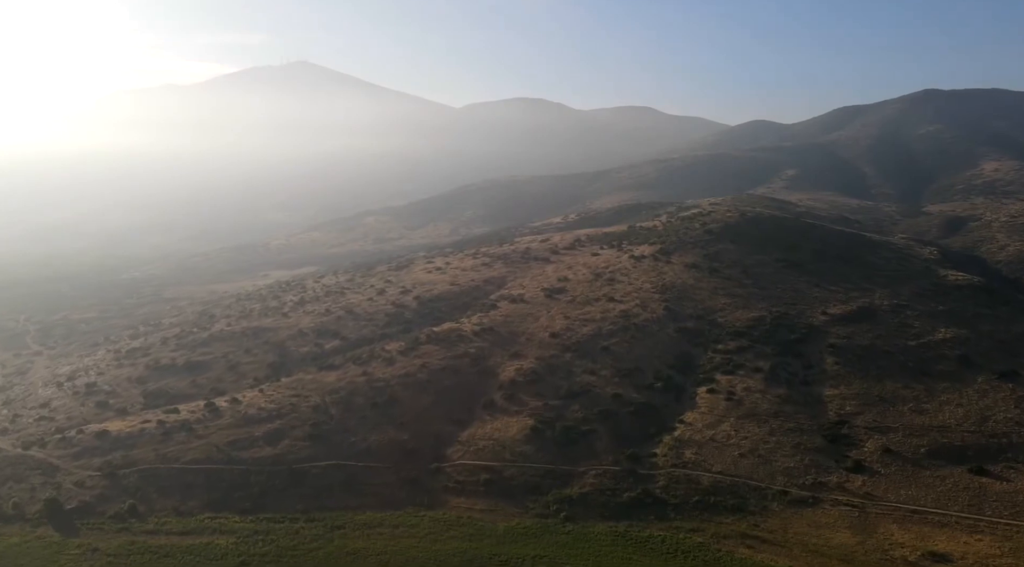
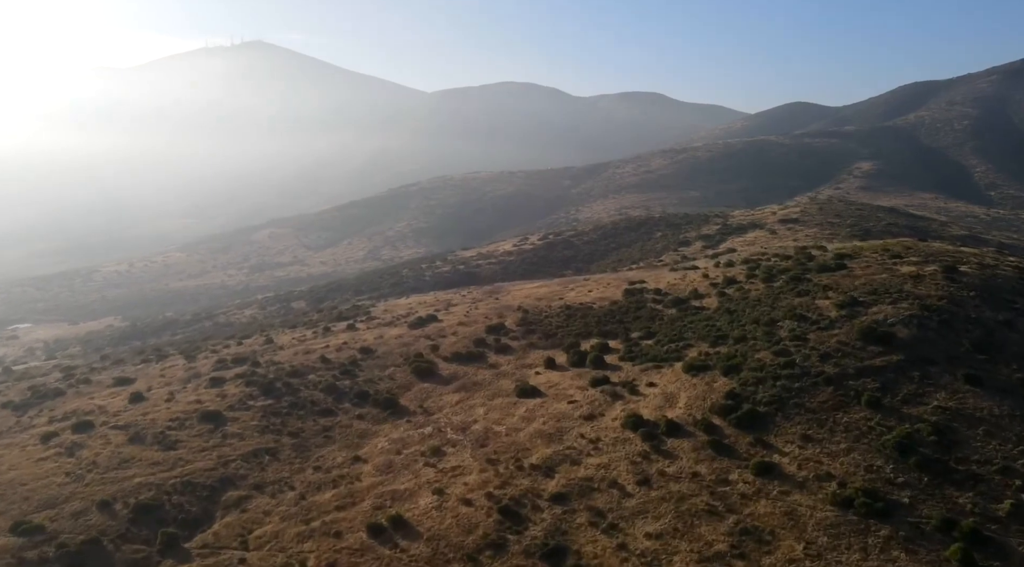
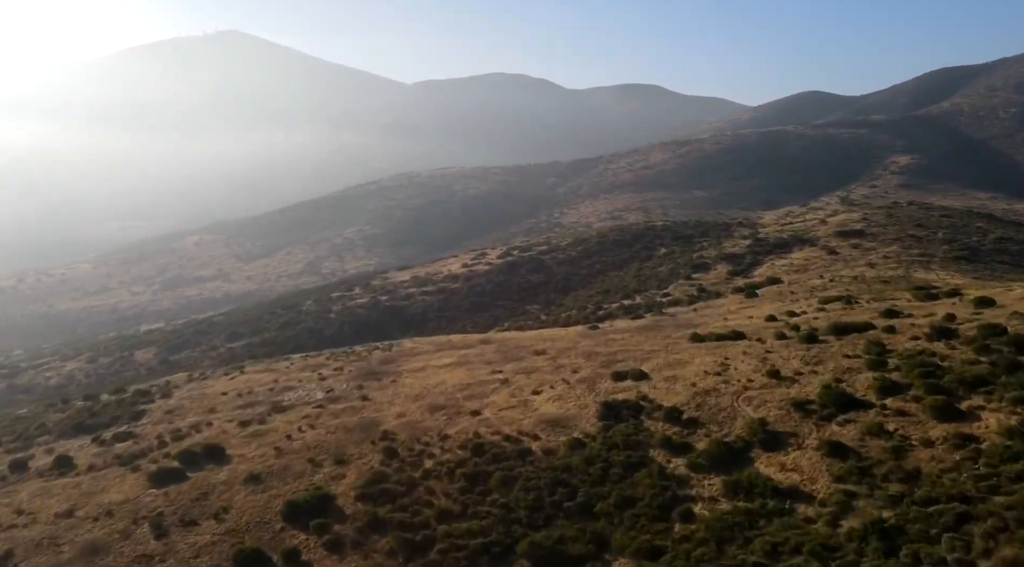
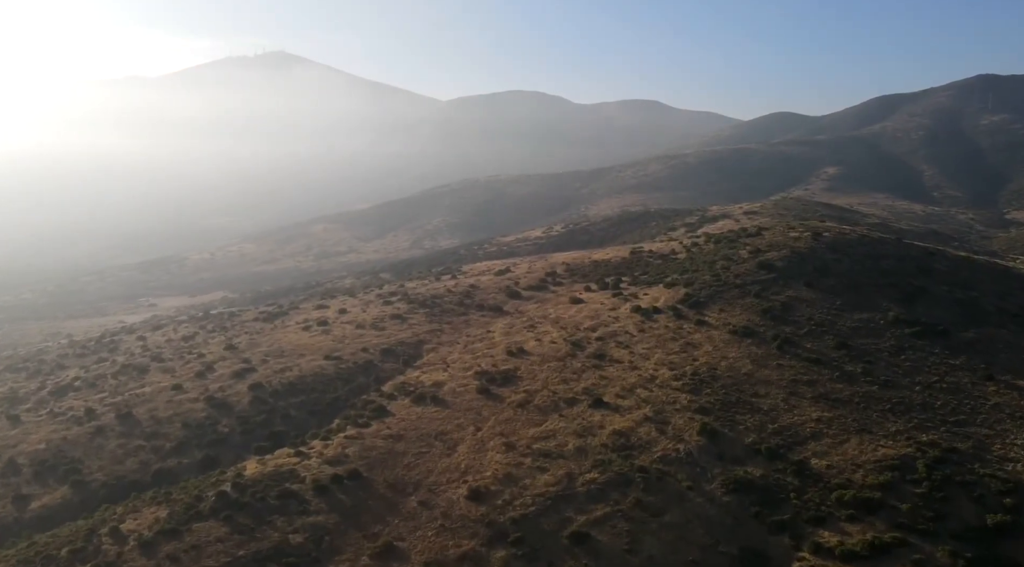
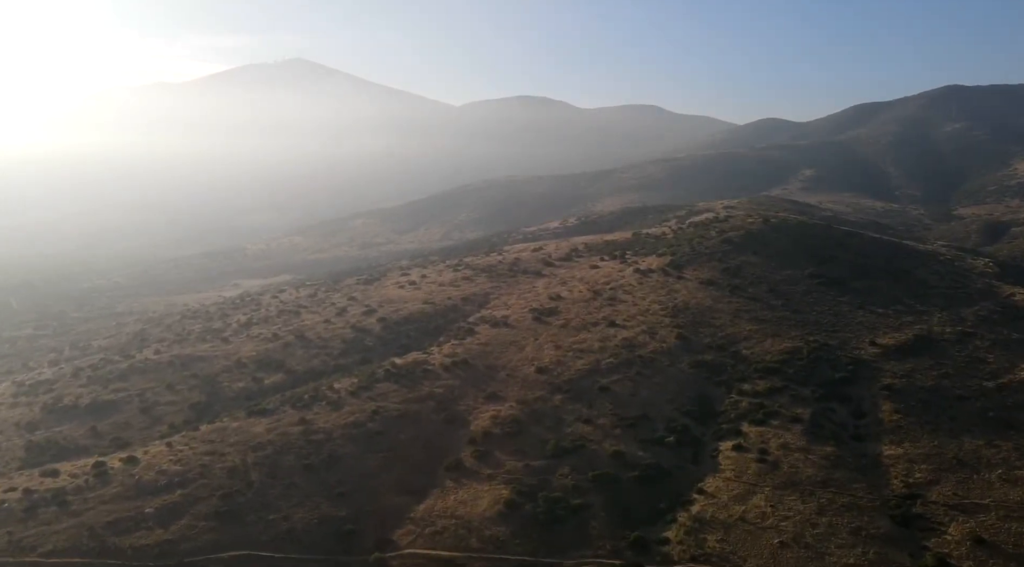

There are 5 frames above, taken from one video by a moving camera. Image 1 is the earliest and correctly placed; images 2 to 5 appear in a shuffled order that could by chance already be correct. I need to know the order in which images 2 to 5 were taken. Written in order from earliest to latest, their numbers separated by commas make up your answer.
5, 4, 2, 3
